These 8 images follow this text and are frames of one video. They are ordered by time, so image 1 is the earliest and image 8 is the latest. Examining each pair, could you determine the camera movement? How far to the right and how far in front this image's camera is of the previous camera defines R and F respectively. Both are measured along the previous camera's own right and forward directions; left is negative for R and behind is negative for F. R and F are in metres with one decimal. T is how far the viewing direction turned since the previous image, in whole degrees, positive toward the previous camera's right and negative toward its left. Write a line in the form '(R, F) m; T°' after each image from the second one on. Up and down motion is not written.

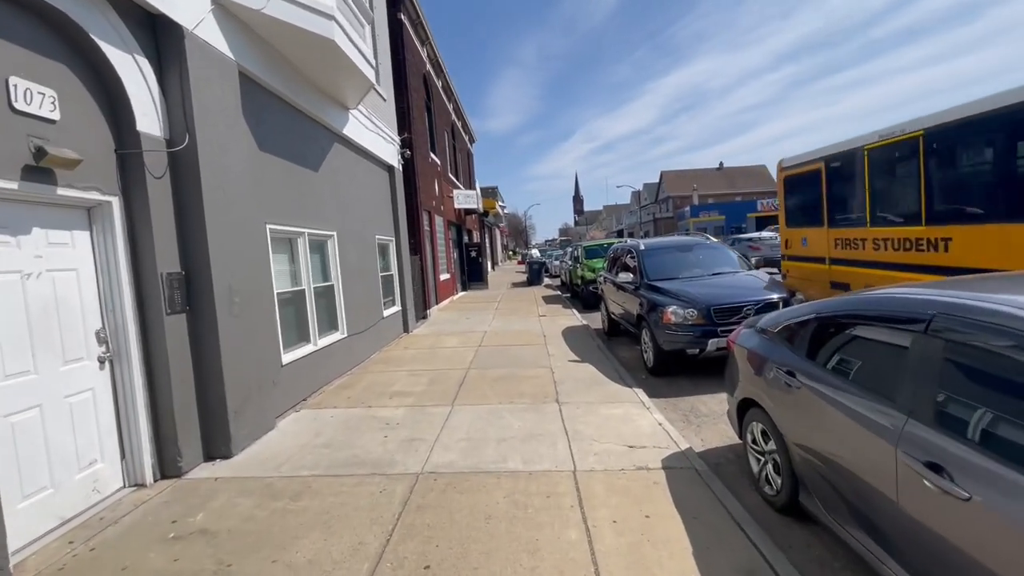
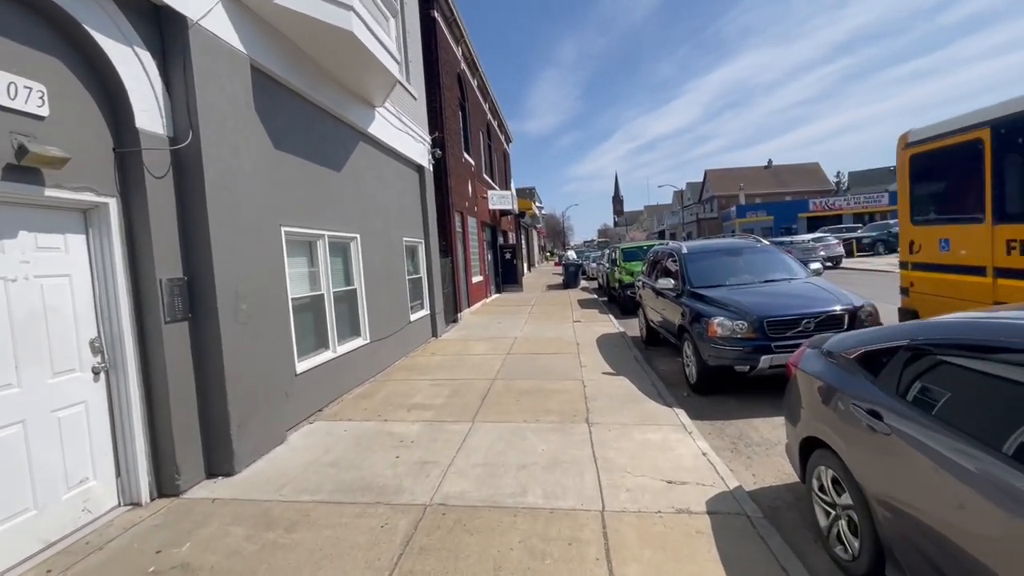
(+0.1, +0.5) m; -5°
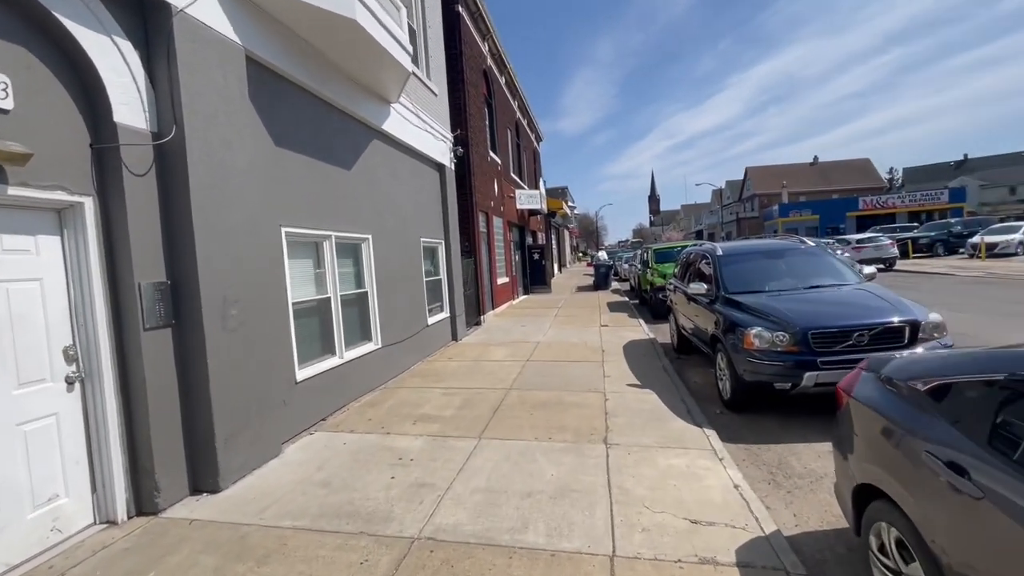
(+0.2, +0.5) m; -4°
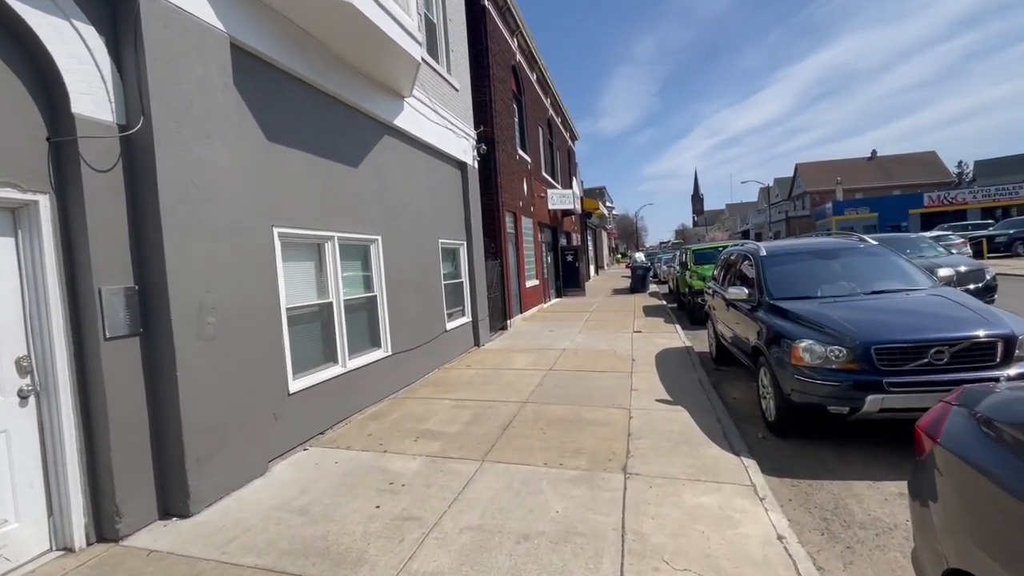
(+0.3, +0.6) m; -5°
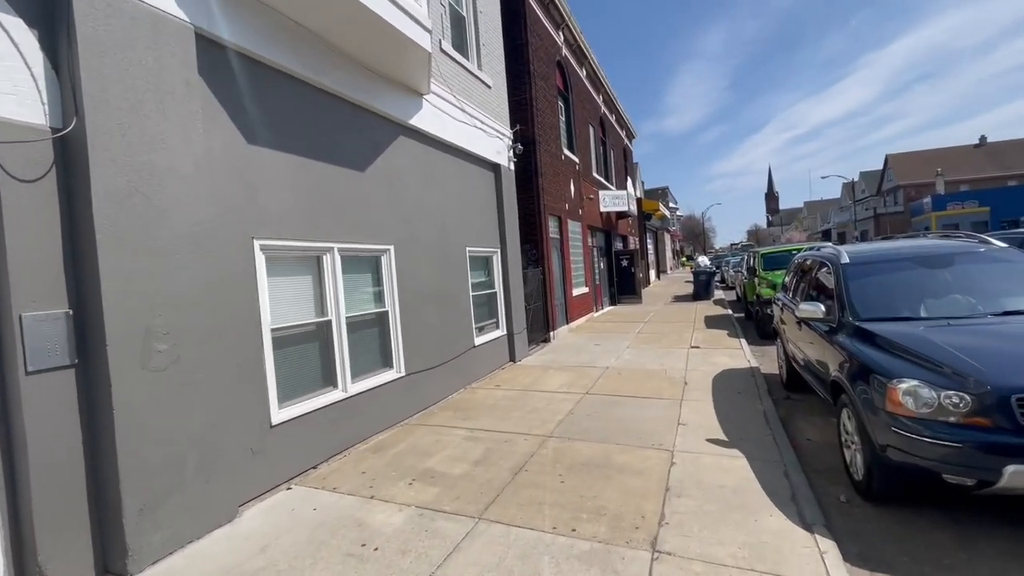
(+0.5, +0.9) m; -7°
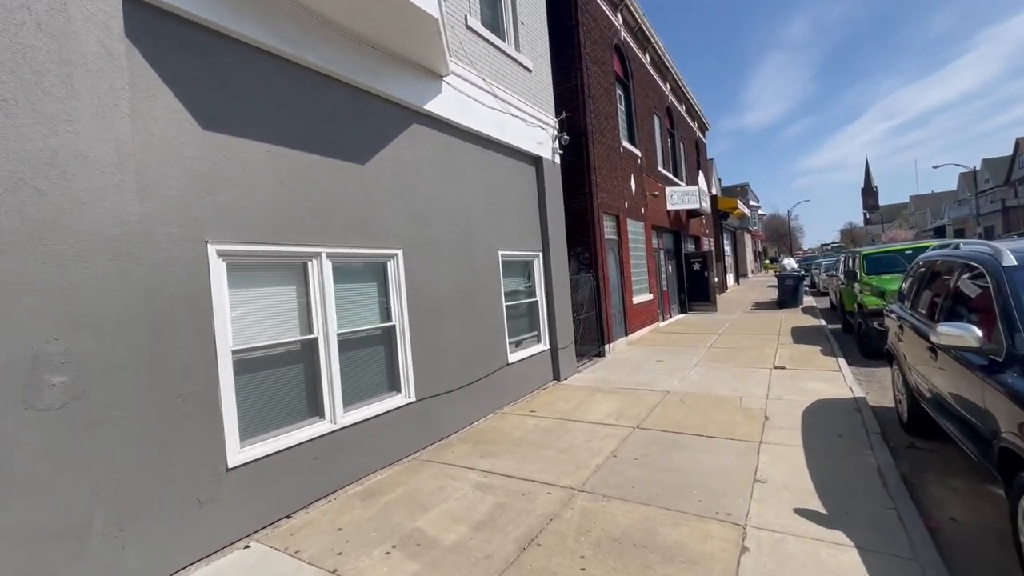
(+0.5, +1.2) m; -8°
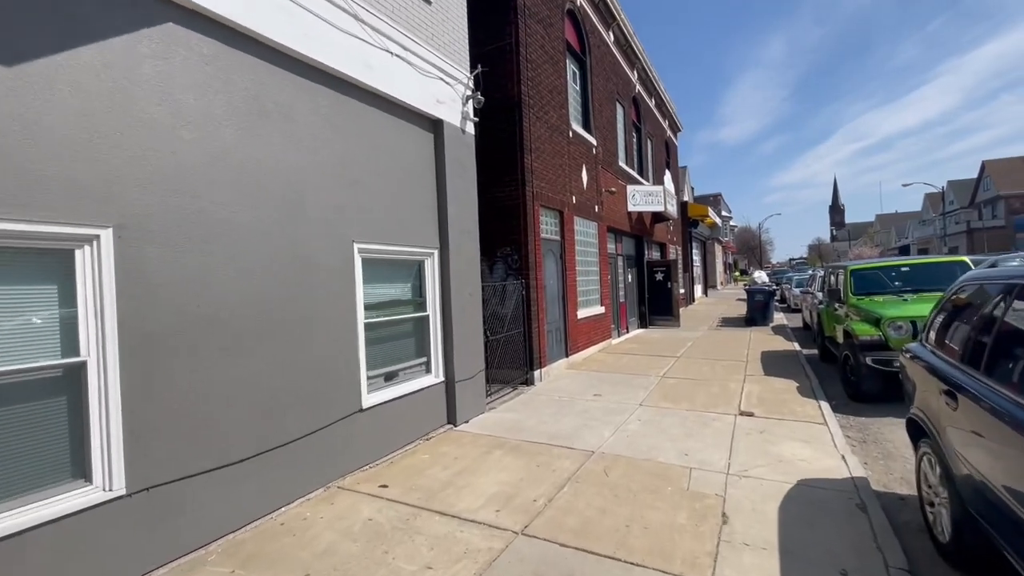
(+1.2, +2.3) m; +3°
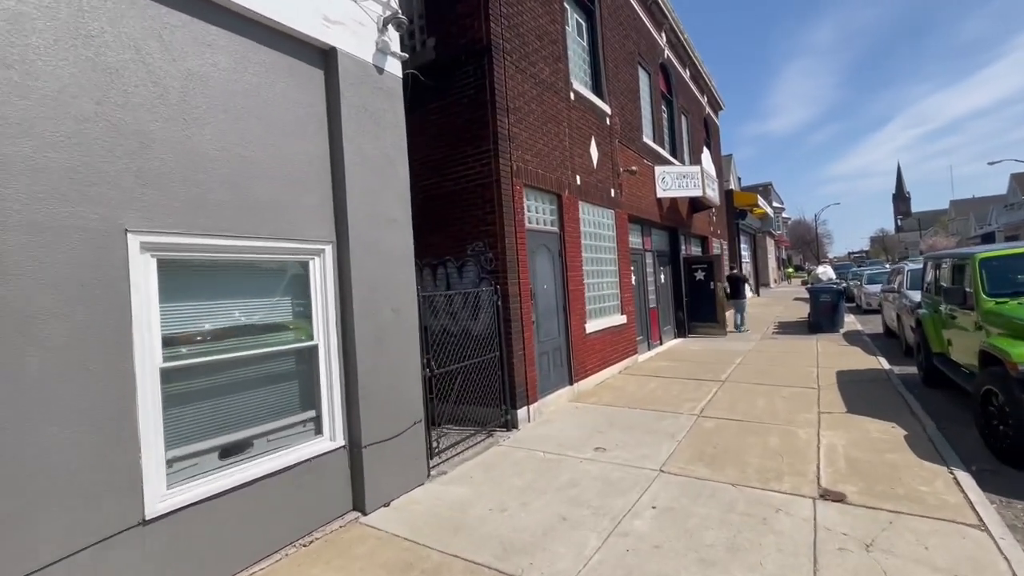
(+0.9, +2.4) m; -5°
